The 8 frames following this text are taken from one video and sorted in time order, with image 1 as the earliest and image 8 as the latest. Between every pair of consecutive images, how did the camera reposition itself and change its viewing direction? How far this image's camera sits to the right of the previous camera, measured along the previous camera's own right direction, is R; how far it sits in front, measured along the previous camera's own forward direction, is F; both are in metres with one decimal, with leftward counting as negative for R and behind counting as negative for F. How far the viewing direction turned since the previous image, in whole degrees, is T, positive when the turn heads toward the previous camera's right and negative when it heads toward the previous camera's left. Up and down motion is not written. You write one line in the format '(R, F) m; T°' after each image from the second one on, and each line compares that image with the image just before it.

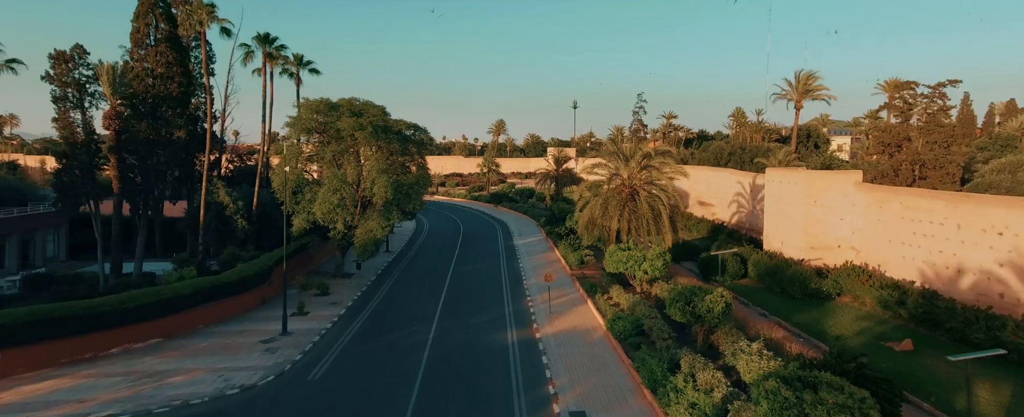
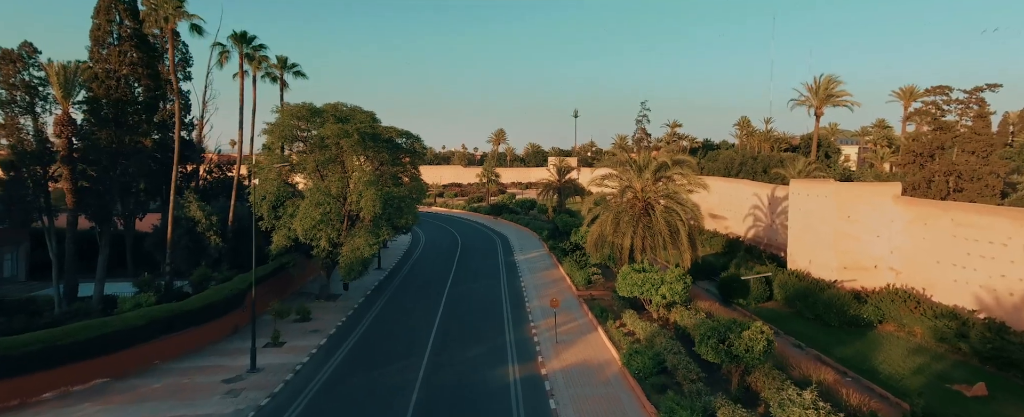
(-0.1, +2.1) m; 0°
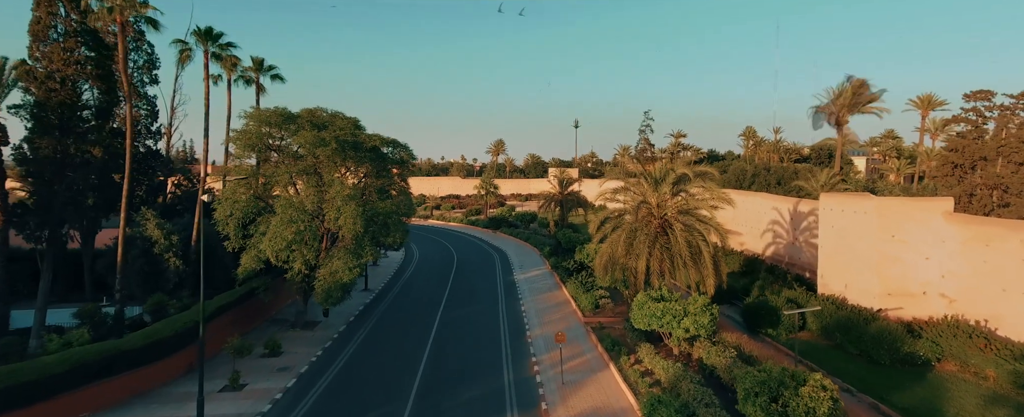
(0.0, +2.4) m; 0°
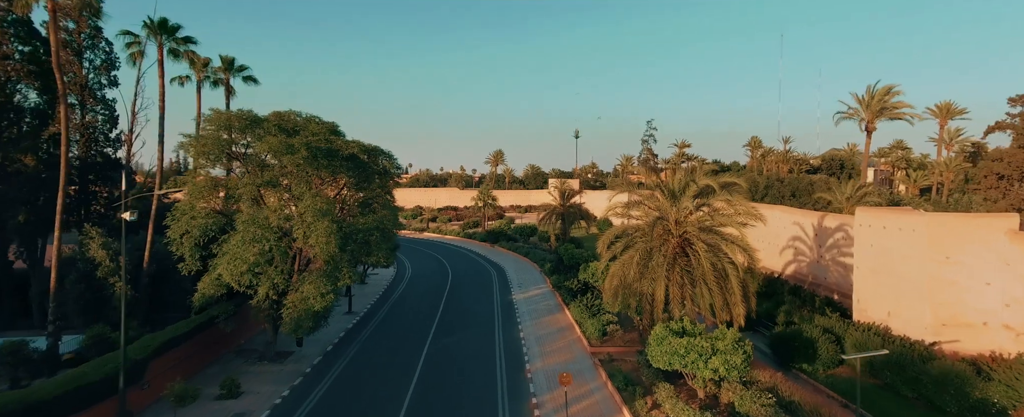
(+0.1, +2.3) m; 0°
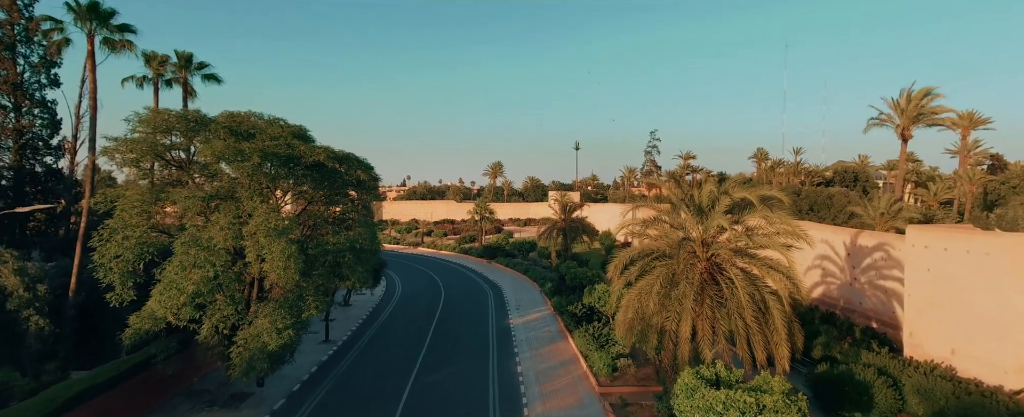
(+0.1, +2.6) m; 0°
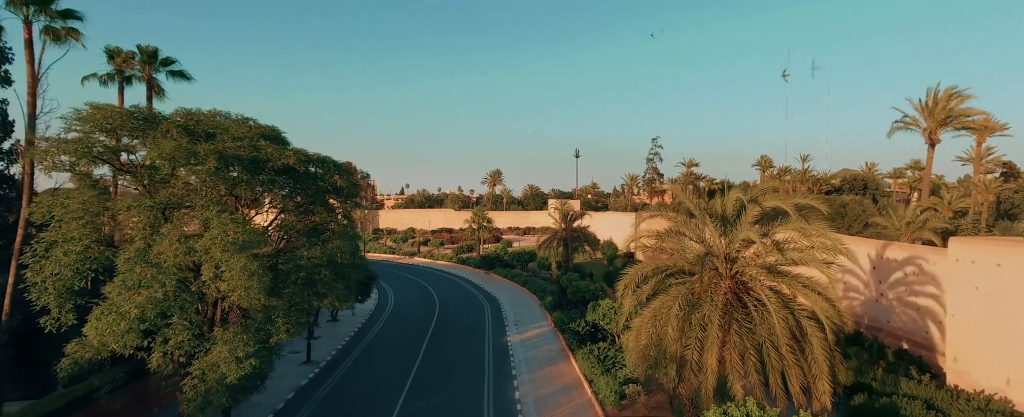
(+0.1, +1.7) m; 0°
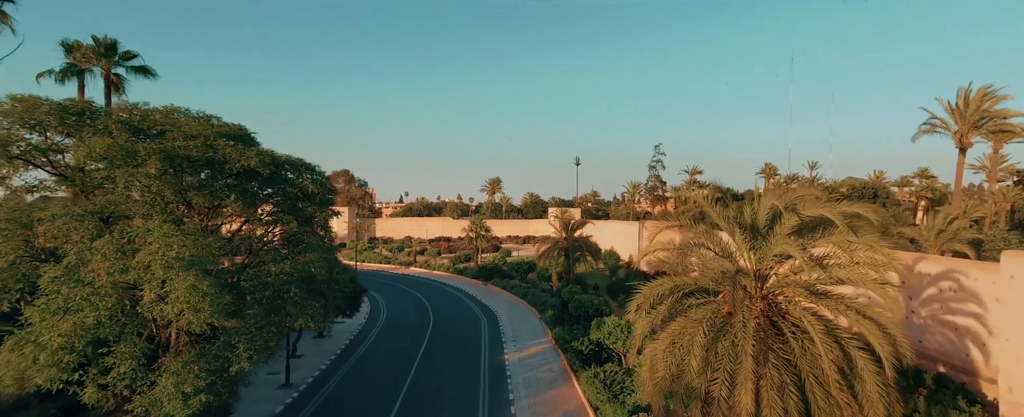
(+0.1, +1.6) m; 0°
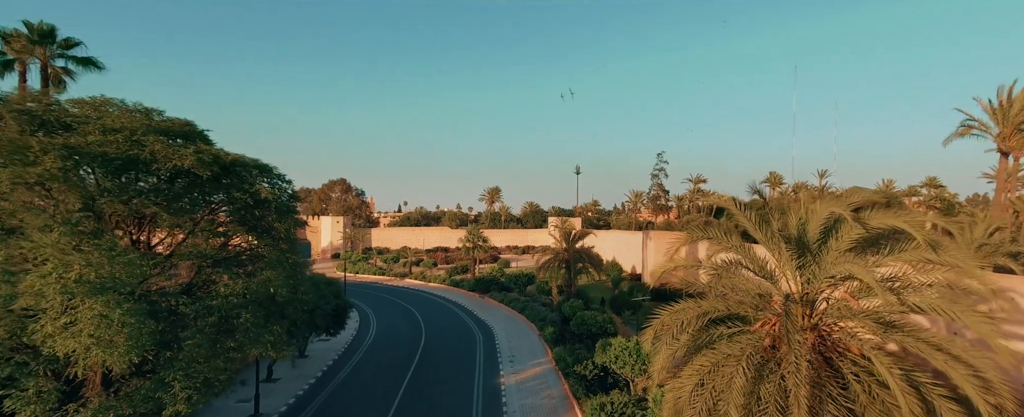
(+0.1, +1.9) m; 0°
